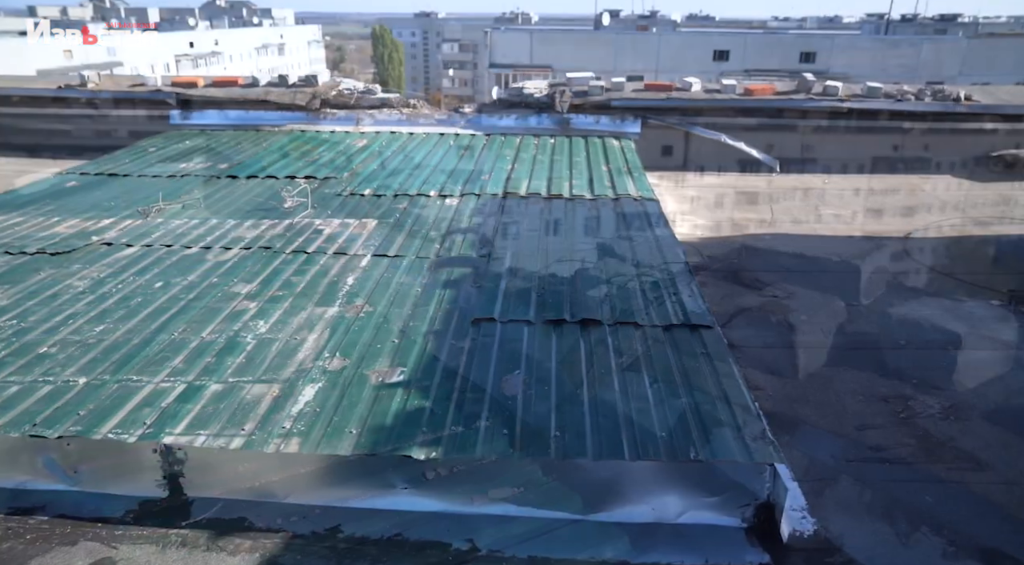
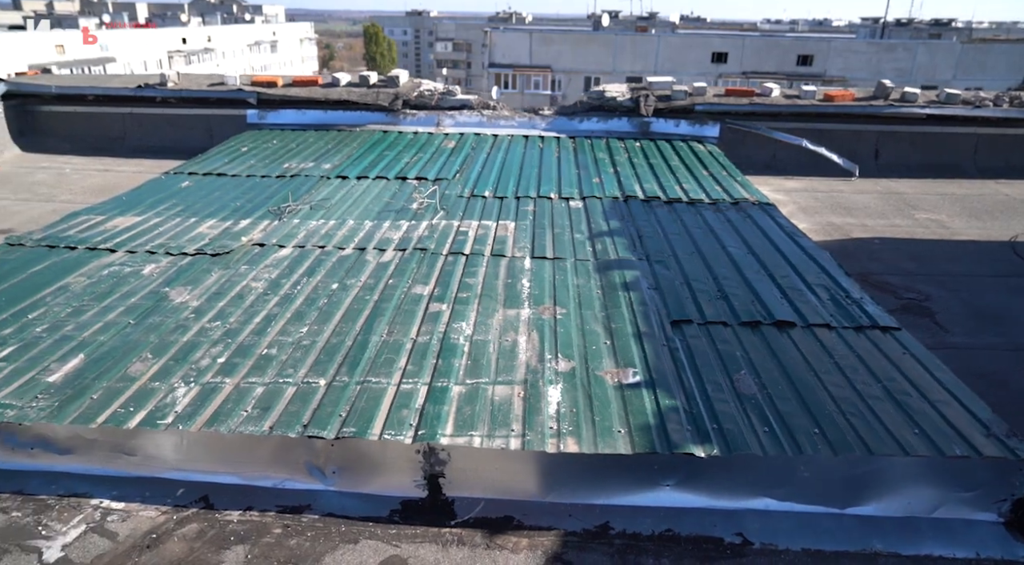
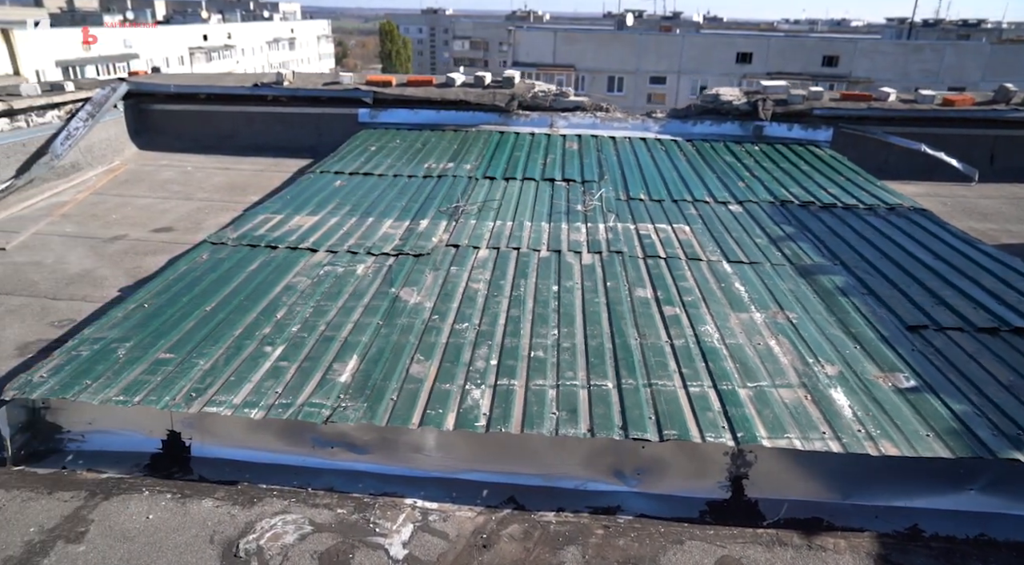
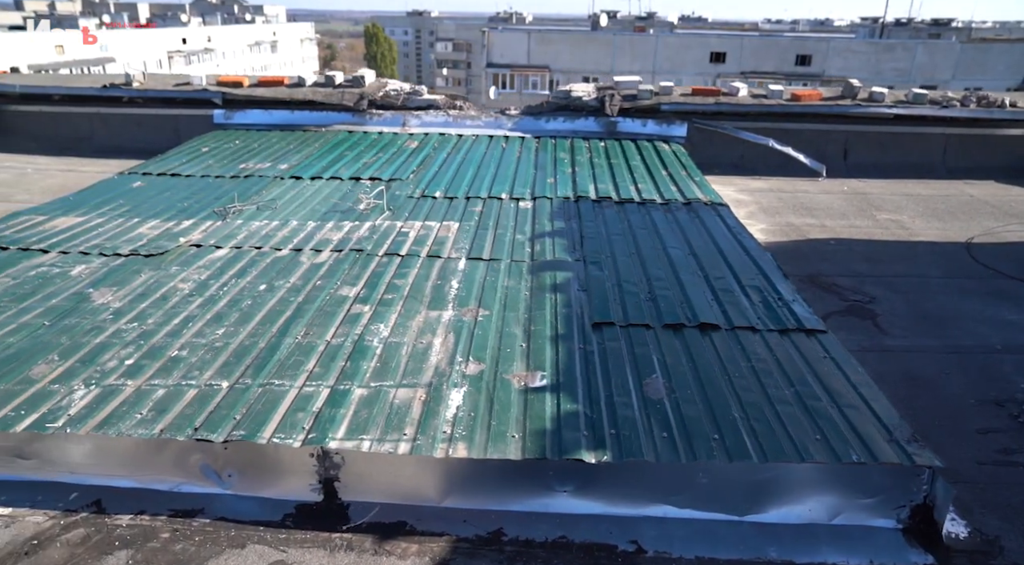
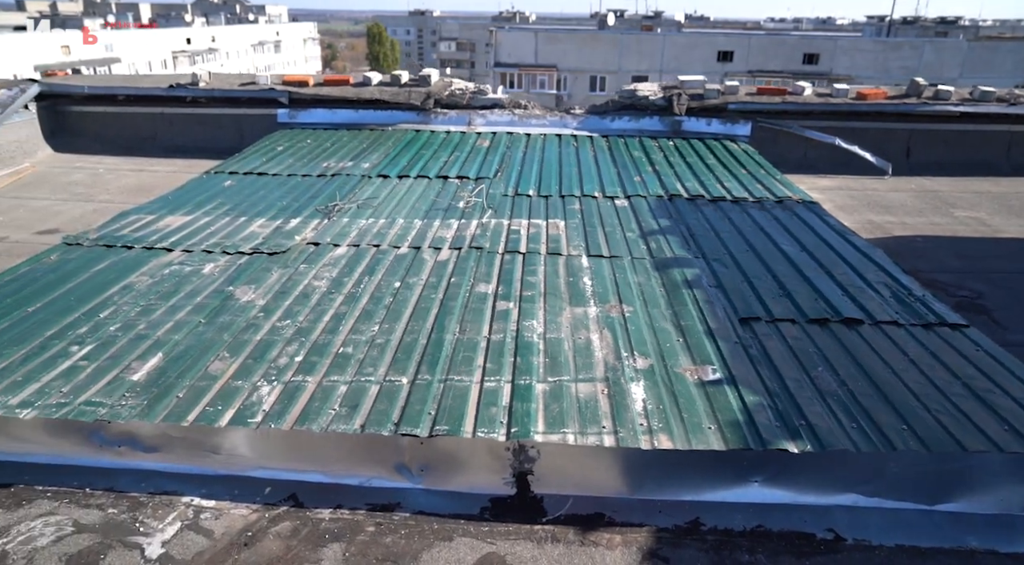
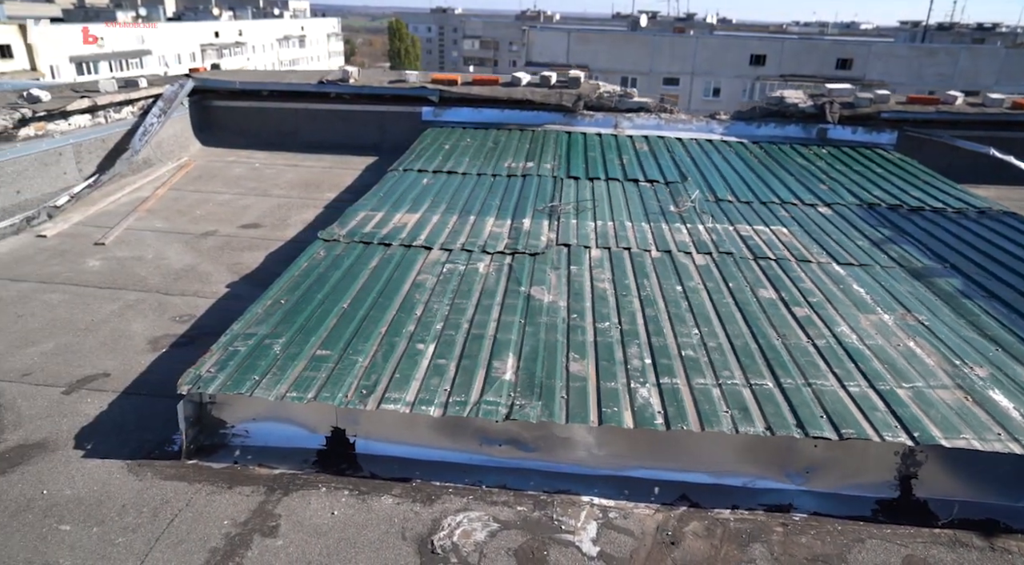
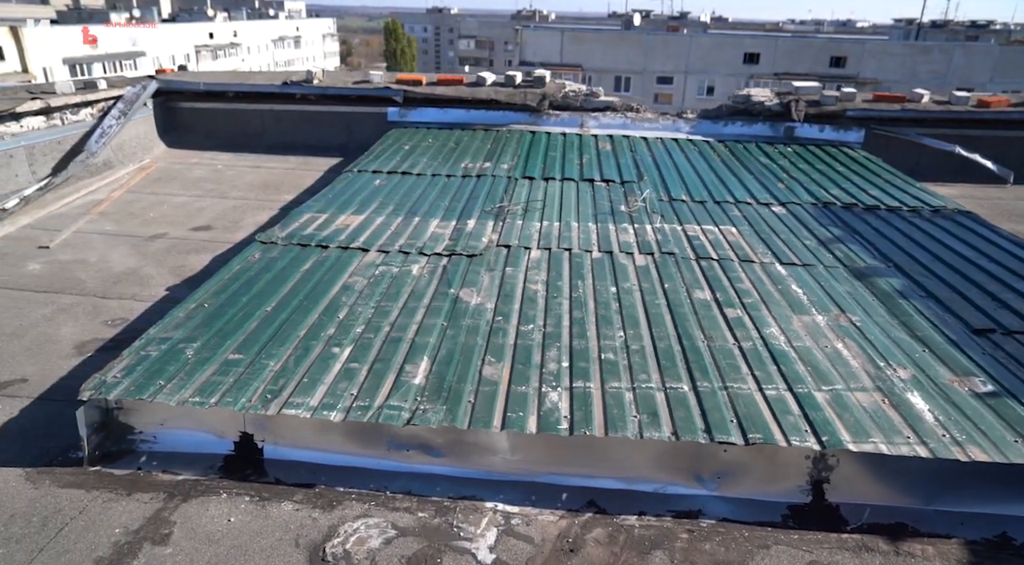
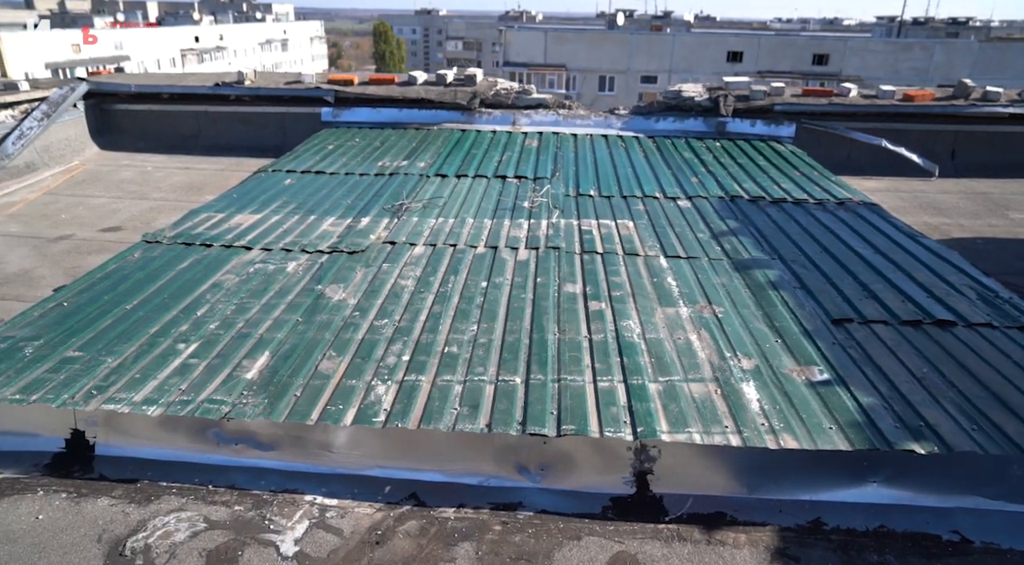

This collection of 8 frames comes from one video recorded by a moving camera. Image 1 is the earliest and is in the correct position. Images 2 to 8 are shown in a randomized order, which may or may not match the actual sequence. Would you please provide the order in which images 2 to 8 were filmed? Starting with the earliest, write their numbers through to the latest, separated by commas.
4, 2, 5, 8, 3, 7, 6
